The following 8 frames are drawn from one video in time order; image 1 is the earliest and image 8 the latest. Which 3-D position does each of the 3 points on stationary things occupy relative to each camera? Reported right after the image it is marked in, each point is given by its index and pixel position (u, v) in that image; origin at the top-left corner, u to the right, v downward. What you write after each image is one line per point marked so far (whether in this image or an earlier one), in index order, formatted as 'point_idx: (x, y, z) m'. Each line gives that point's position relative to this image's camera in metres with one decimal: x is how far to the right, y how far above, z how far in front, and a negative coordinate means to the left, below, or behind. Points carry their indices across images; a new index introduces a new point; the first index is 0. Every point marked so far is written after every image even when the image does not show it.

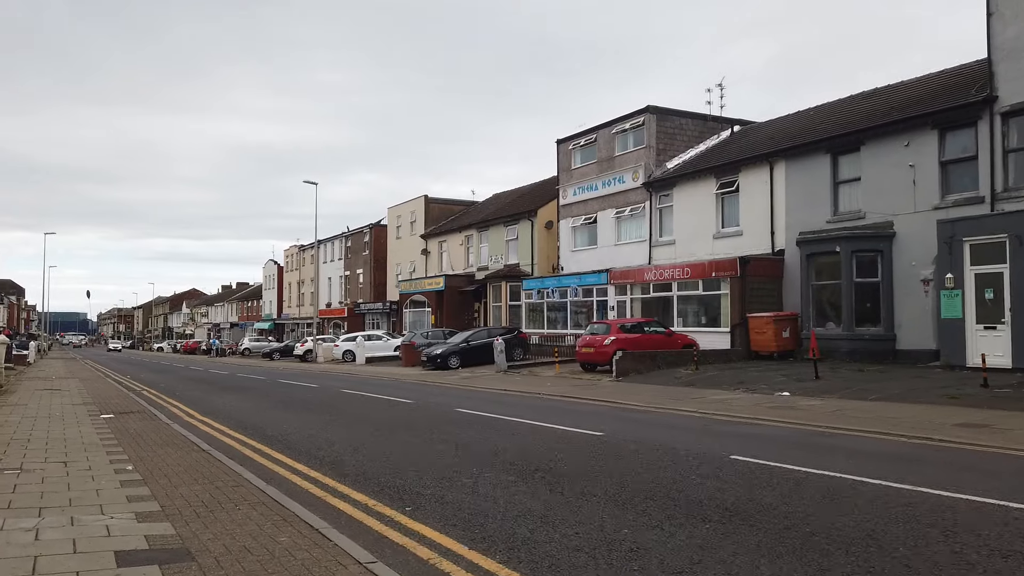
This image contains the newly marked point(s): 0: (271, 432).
0: (-3.5, -2.1, +10.7) m
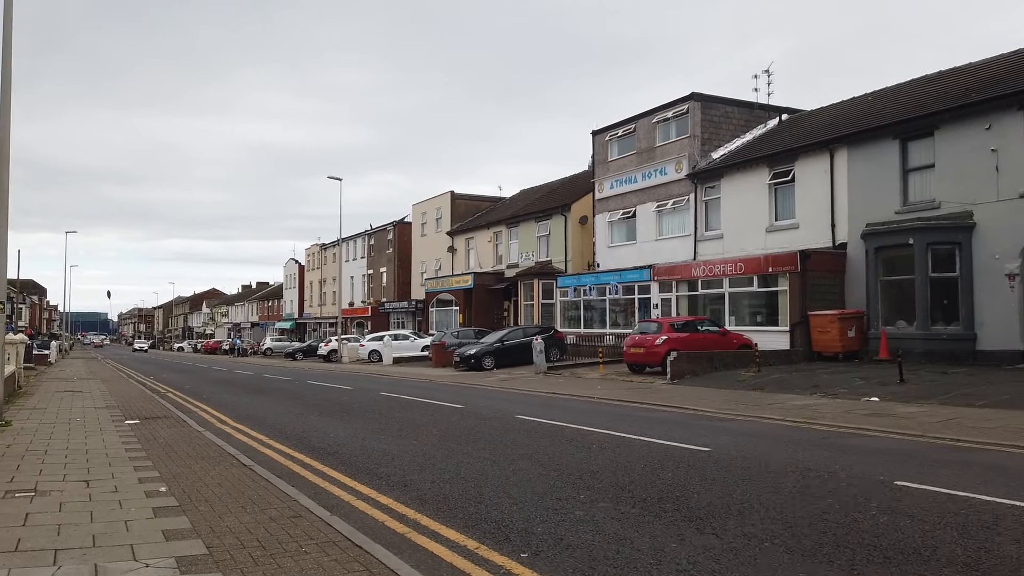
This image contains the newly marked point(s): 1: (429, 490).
0: (-2.5, -2.0, +9.5) m
1: (-0.7, -1.7, +6.4) m
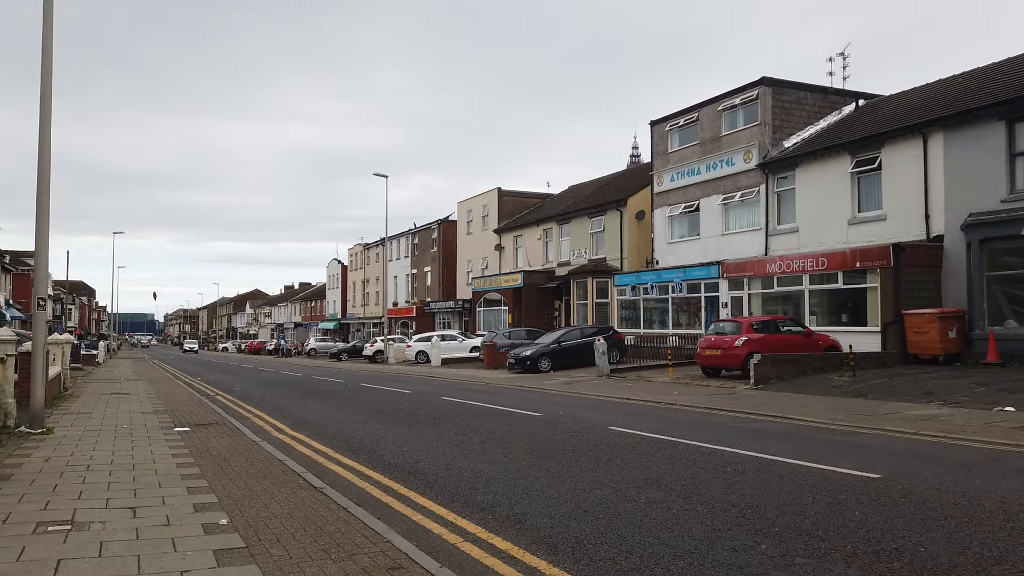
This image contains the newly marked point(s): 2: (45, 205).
0: (-1.3, -1.9, +8.2) m
1: (+0.3, -1.7, +5.1) m
2: (-7.0, +1.3, +11.1) m
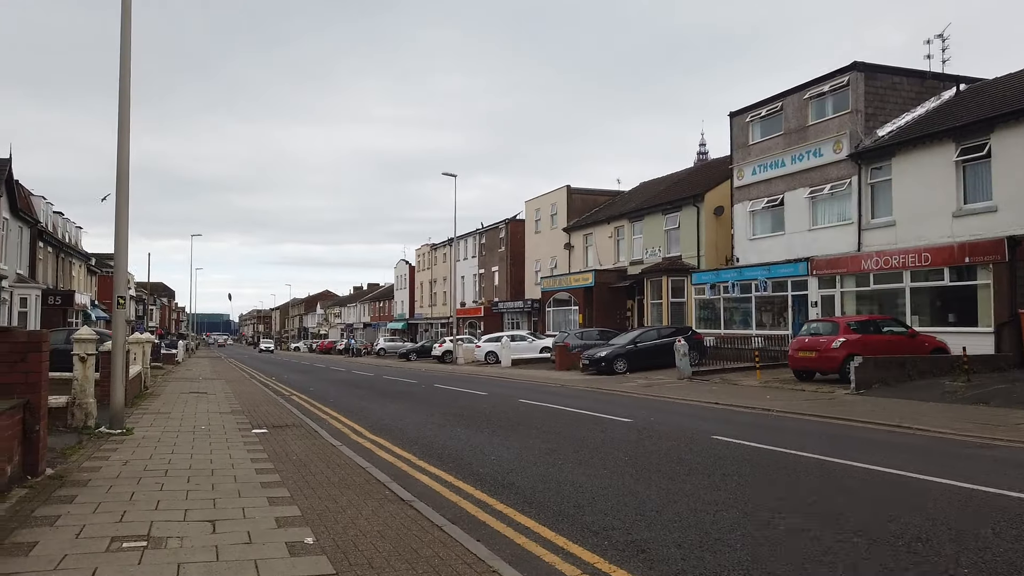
0: (-0.3, -1.8, +7.6) m
1: (+1.0, -1.6, +4.4) m
2: (-5.7, +1.3, +11.0) m
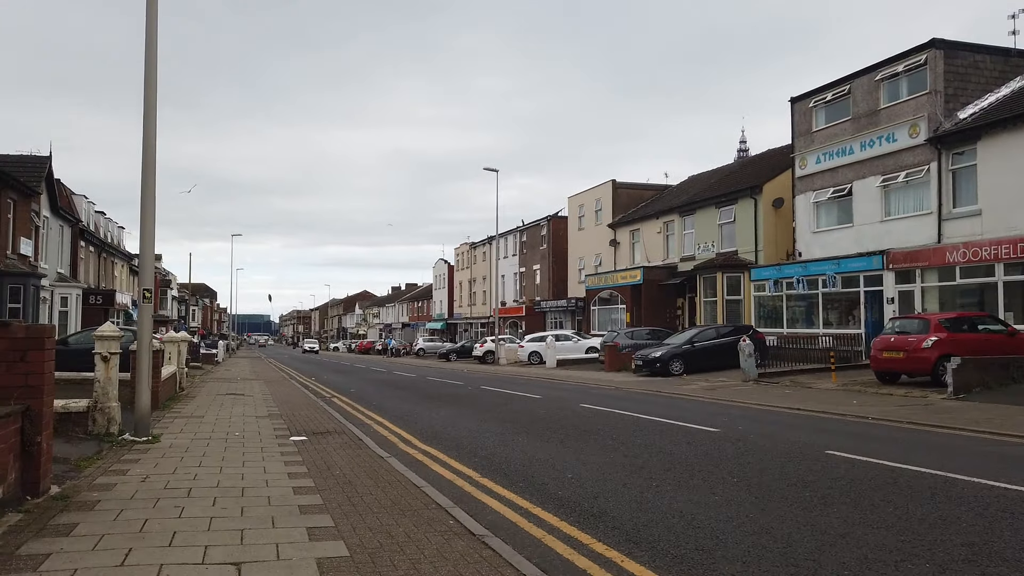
0: (+0.4, -1.7, +6.3) m
1: (+1.6, -1.5, +3.0) m
2: (-4.8, +1.4, +10.0) m
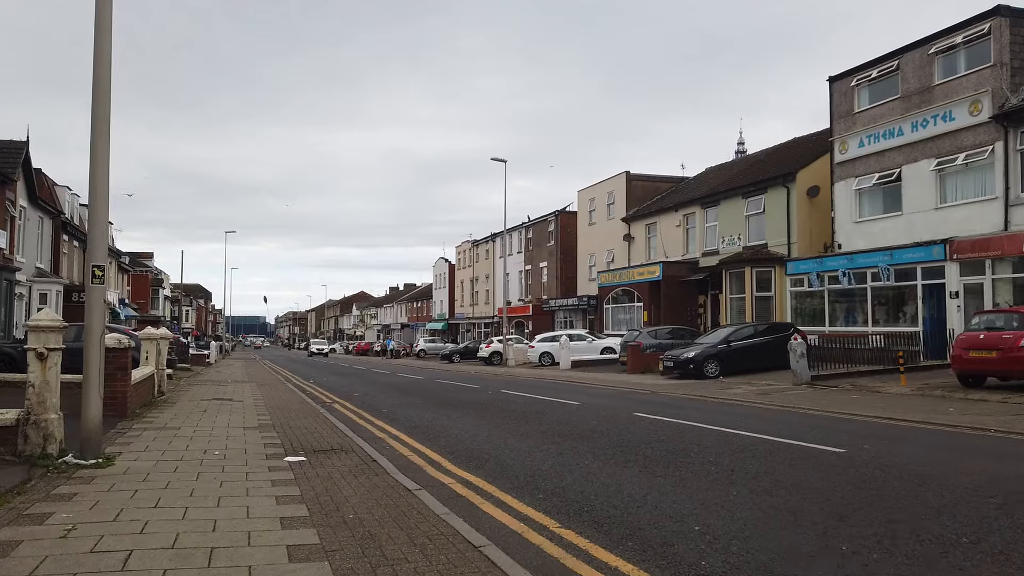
0: (+1.0, -1.5, +4.2) m
1: (+2.2, -1.2, +0.8) m
2: (-4.2, +1.7, +7.8) m
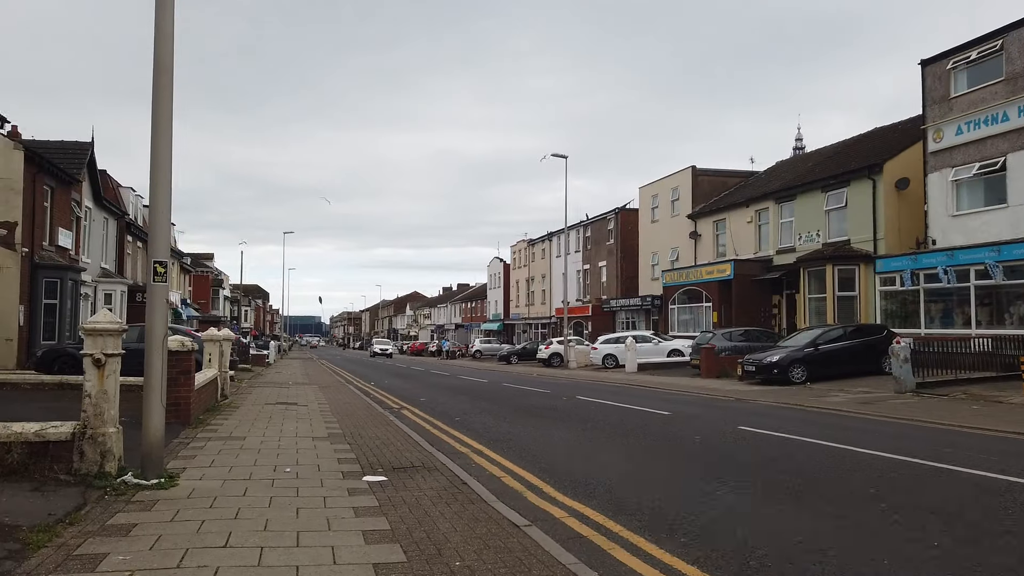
0: (+1.8, -1.5, +3.0) m
1: (+2.7, -1.2, -0.3) m
2: (-3.2, +1.7, +7.0) m
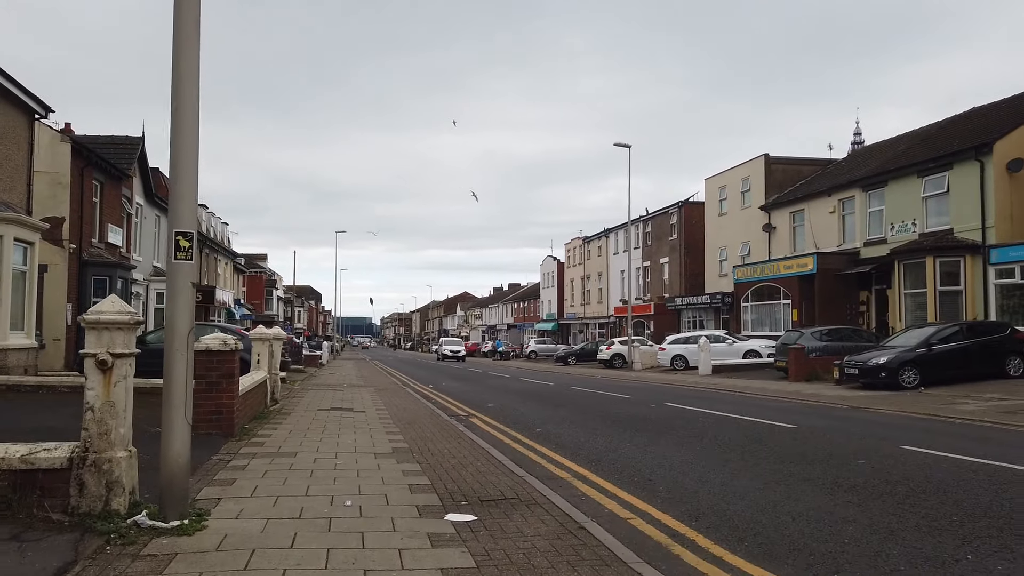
0: (+2.5, -1.3, +1.2) m
1: (+3.2, -1.0, -2.3) m
2: (-2.3, +1.8, +5.4) m
